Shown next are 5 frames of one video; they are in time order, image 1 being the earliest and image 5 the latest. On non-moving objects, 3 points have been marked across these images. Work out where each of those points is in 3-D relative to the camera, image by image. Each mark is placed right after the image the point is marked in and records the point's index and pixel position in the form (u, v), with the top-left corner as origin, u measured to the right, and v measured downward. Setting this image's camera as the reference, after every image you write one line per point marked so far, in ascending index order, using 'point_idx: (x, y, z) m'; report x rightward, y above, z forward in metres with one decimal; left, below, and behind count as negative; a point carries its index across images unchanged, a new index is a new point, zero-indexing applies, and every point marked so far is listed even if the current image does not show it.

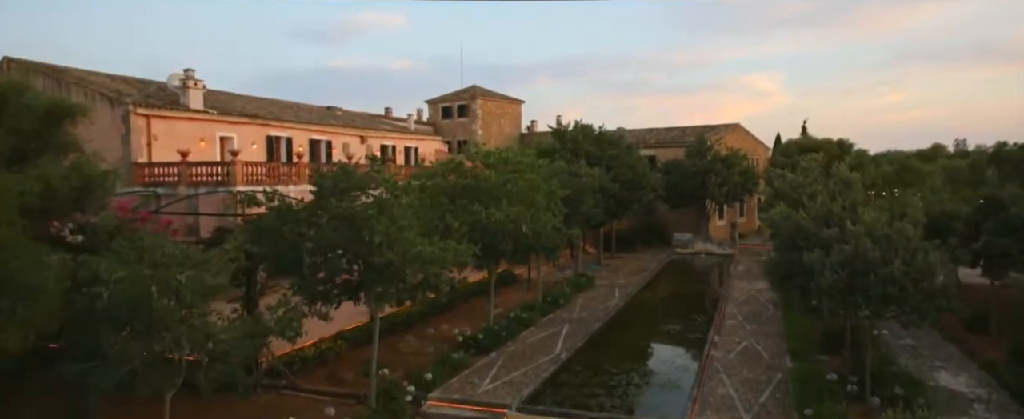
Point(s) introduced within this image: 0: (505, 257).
0: (-0.2, -1.1, +14.6) m
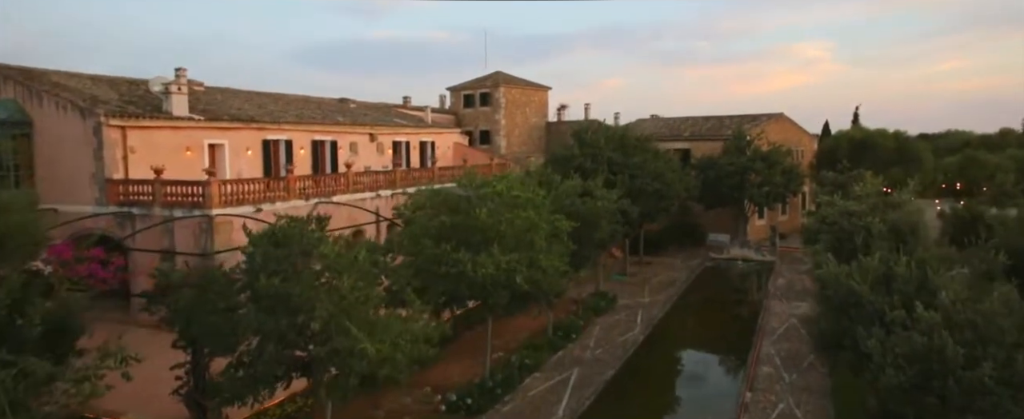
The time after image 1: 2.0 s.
0: (-0.3, -2.0, +12.5) m
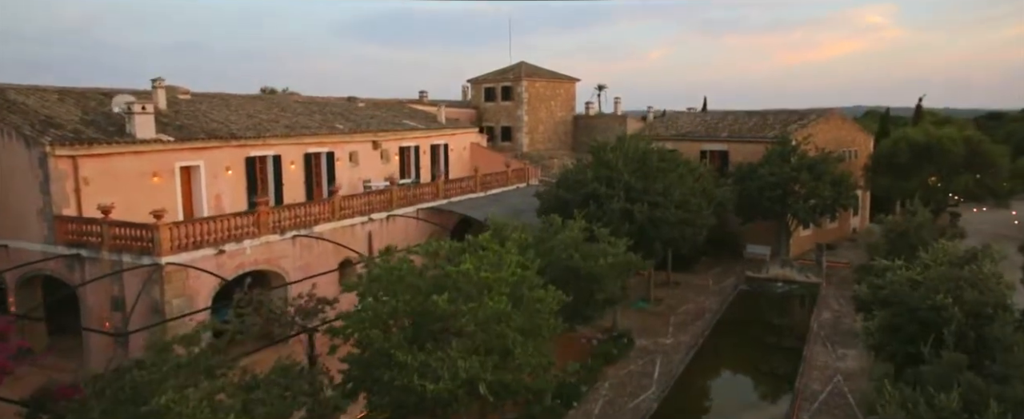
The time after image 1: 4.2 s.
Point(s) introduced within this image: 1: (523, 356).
0: (-0.8, -3.4, +10.2) m
1: (+0.2, -2.4, +10.3) m
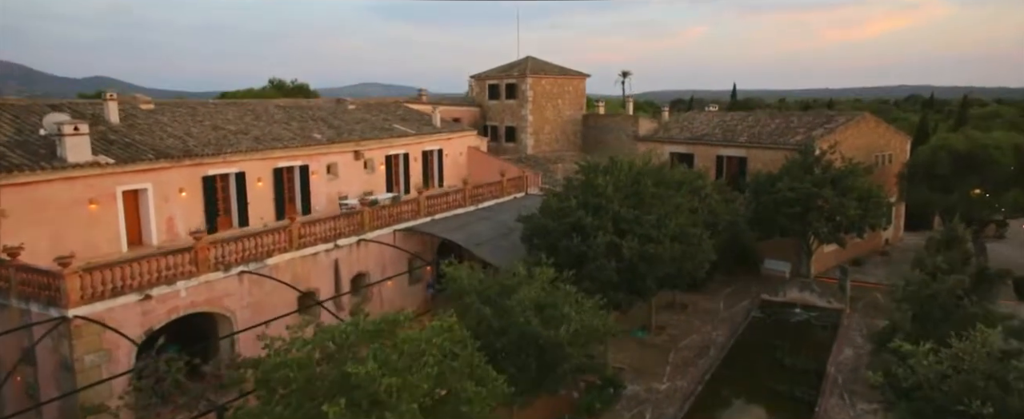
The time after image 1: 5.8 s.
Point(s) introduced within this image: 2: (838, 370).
0: (-2.0, -4.5, +8.2) m
1: (-1.0, -3.6, +8.3) m
2: (+10.3, -5.1, +19.7) m
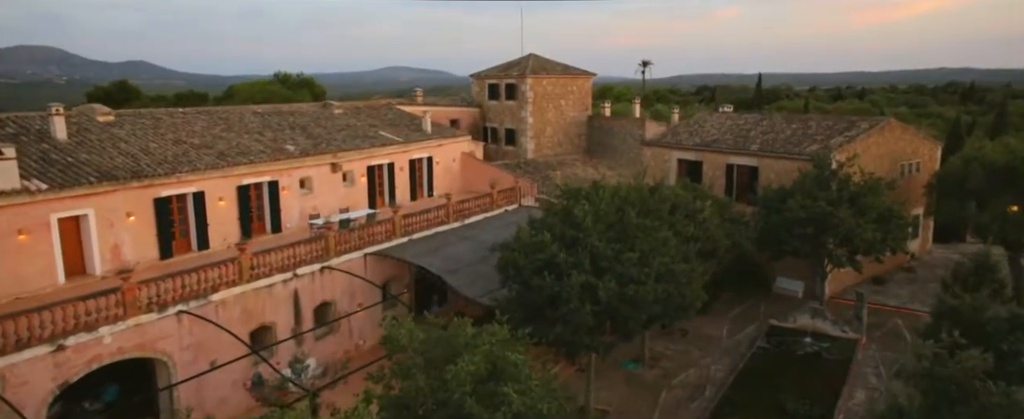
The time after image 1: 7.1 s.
0: (-3.2, -5.5, +6.7) m
1: (-2.2, -4.6, +6.7) m
2: (+9.6, -6.0, +17.7) m
